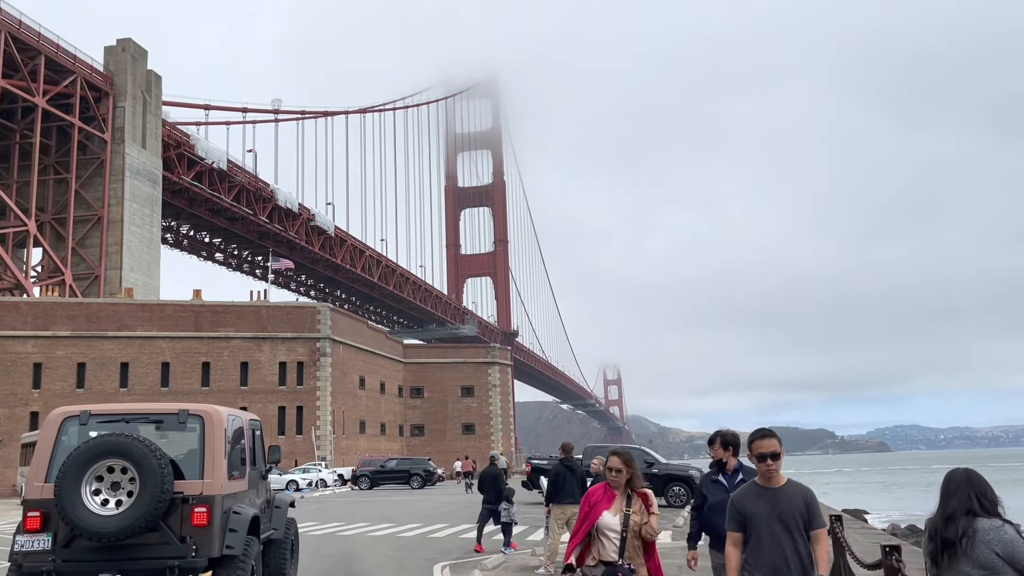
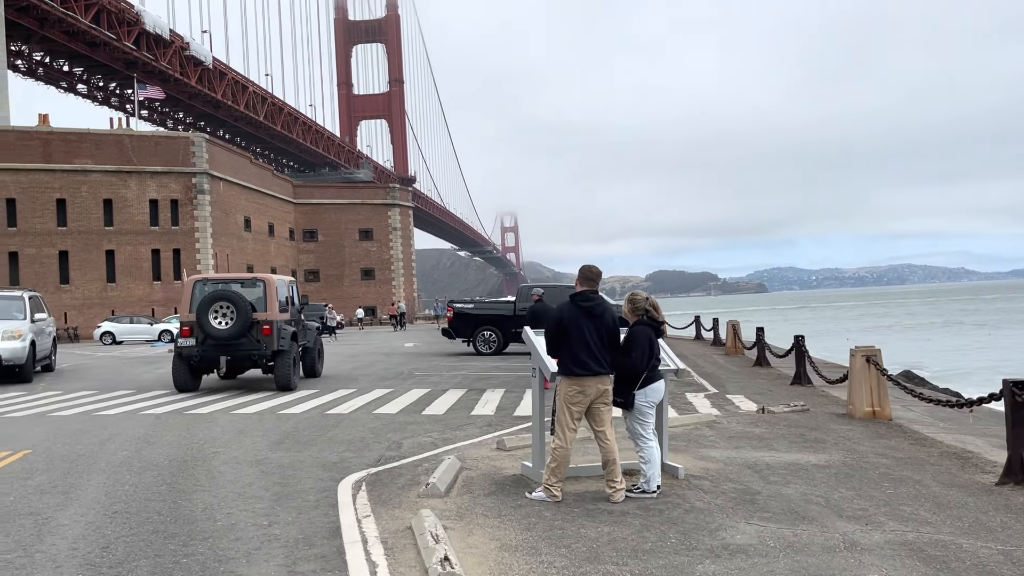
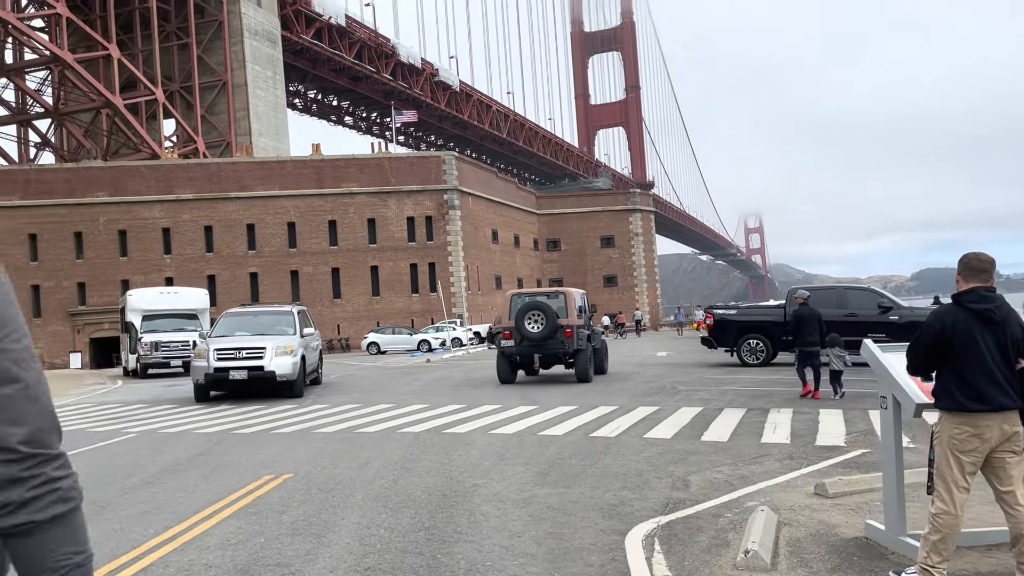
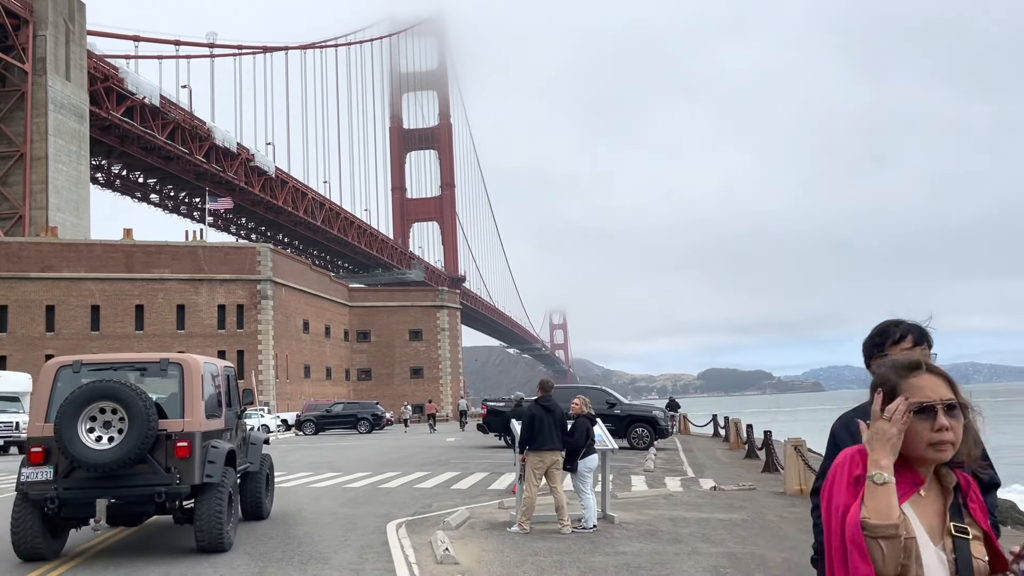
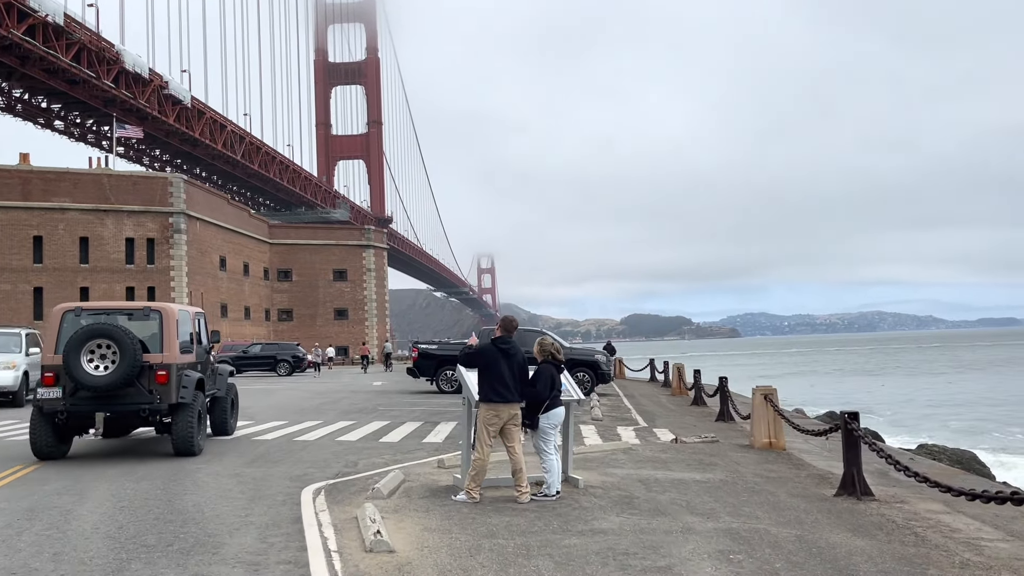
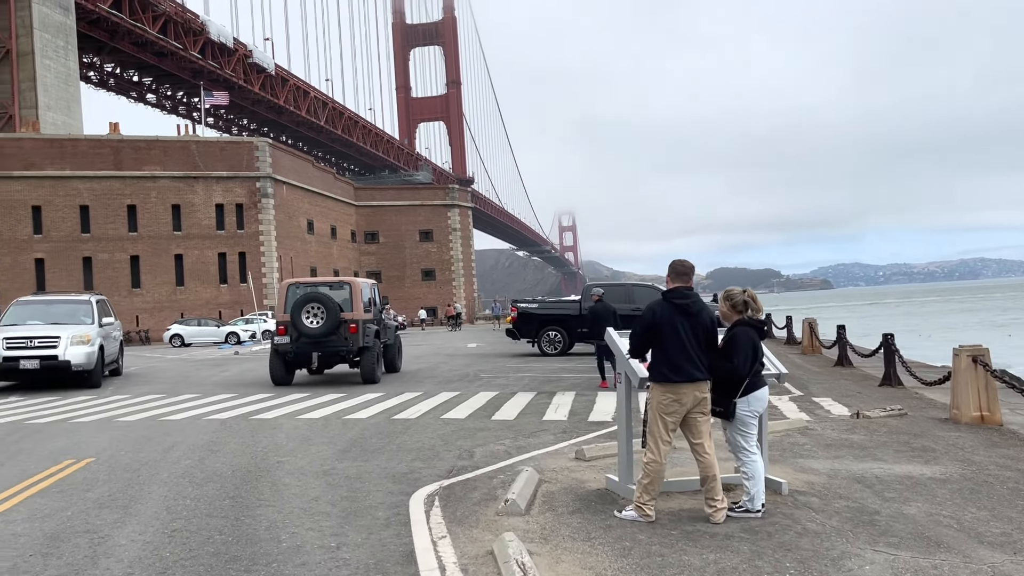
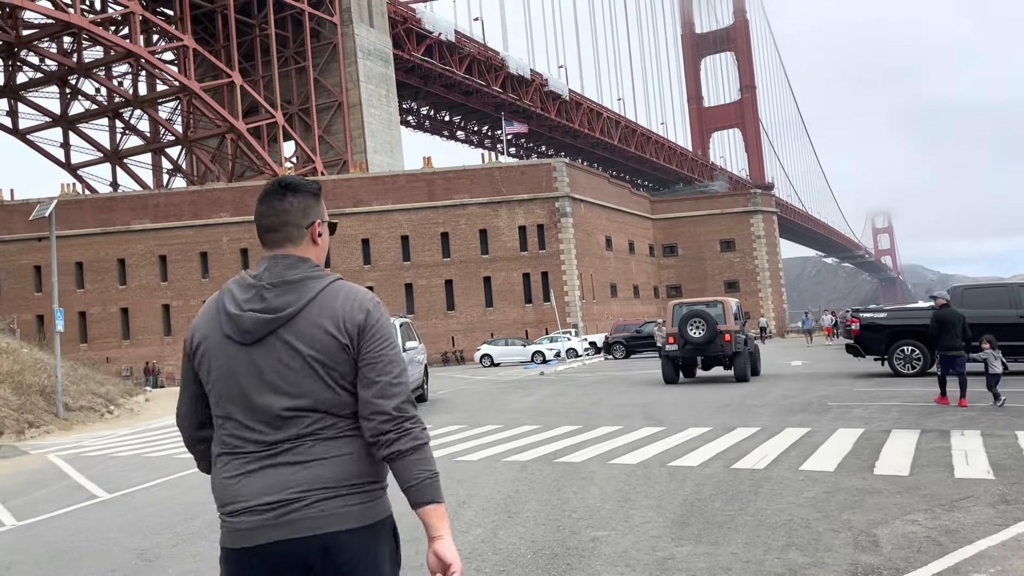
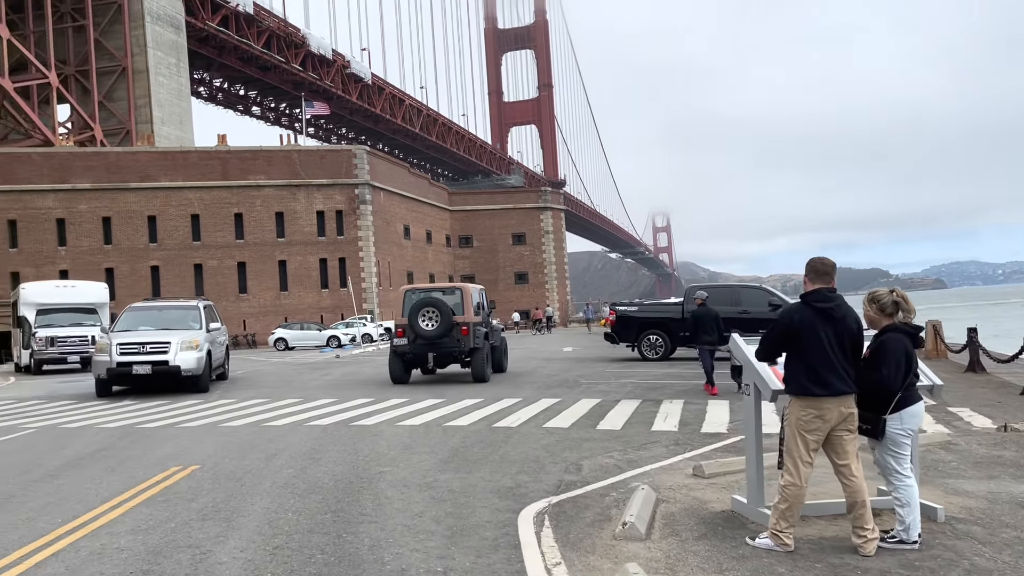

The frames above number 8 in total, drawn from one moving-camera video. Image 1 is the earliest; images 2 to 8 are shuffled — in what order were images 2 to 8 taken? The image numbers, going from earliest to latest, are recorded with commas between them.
4, 5, 2, 6, 8, 3, 7
